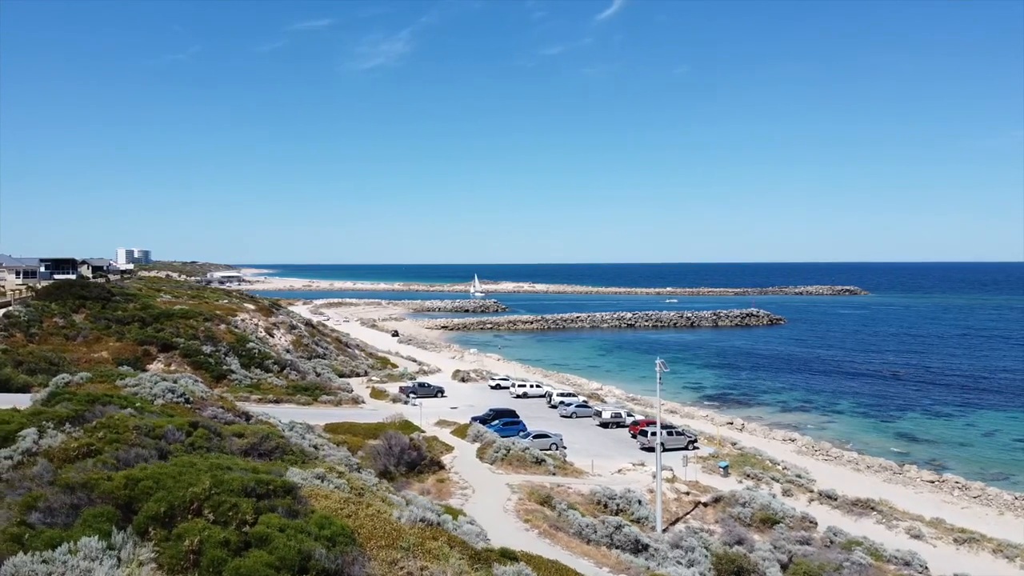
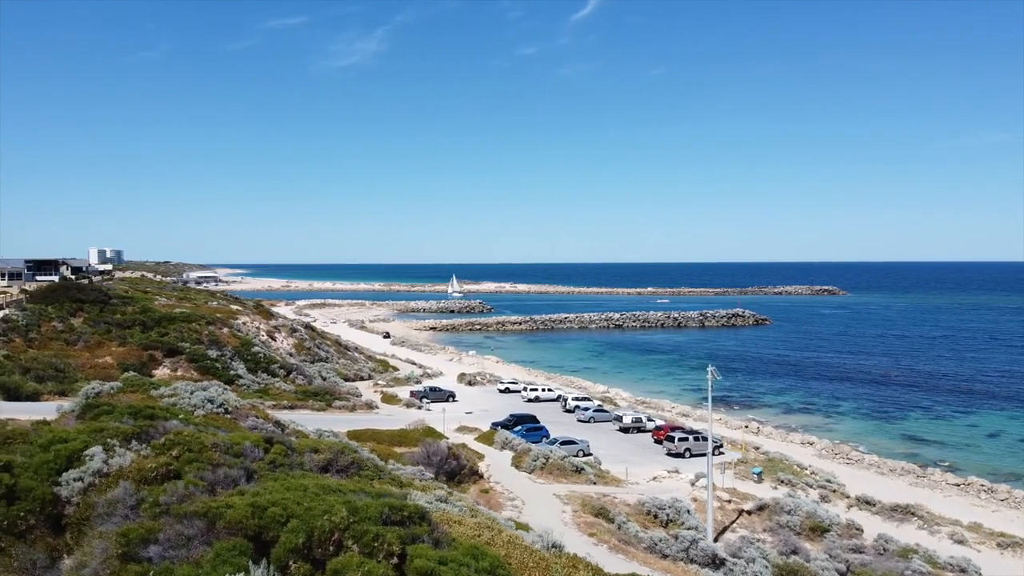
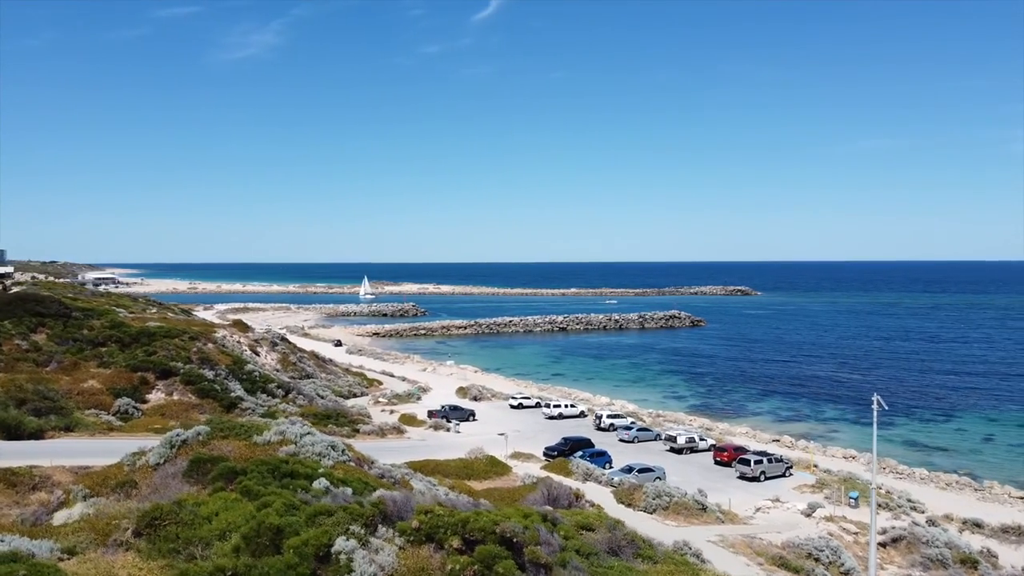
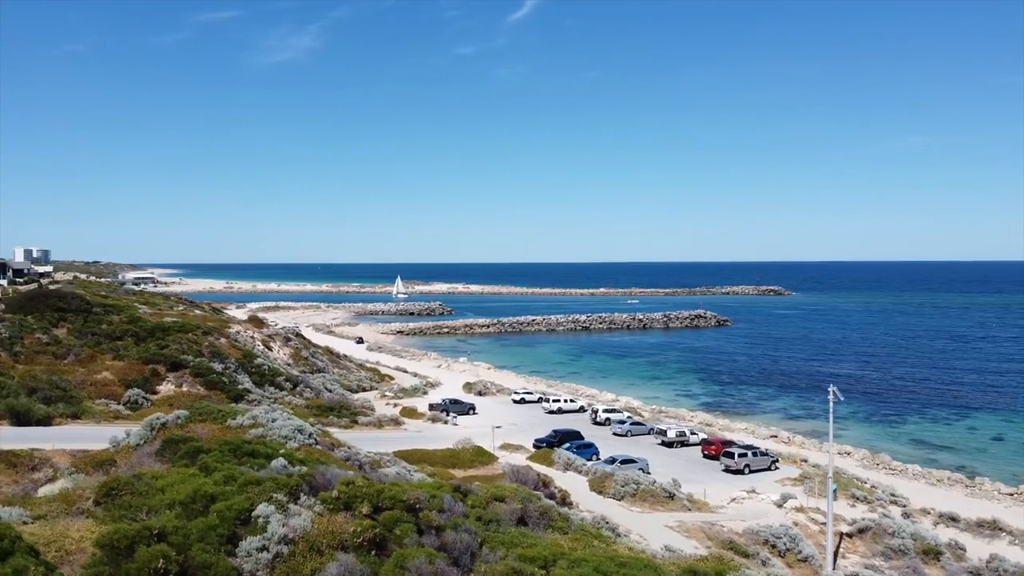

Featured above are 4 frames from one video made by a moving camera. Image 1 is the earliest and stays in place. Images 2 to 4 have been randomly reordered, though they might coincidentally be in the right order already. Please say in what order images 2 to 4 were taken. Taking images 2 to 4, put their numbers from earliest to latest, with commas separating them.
2, 4, 3
